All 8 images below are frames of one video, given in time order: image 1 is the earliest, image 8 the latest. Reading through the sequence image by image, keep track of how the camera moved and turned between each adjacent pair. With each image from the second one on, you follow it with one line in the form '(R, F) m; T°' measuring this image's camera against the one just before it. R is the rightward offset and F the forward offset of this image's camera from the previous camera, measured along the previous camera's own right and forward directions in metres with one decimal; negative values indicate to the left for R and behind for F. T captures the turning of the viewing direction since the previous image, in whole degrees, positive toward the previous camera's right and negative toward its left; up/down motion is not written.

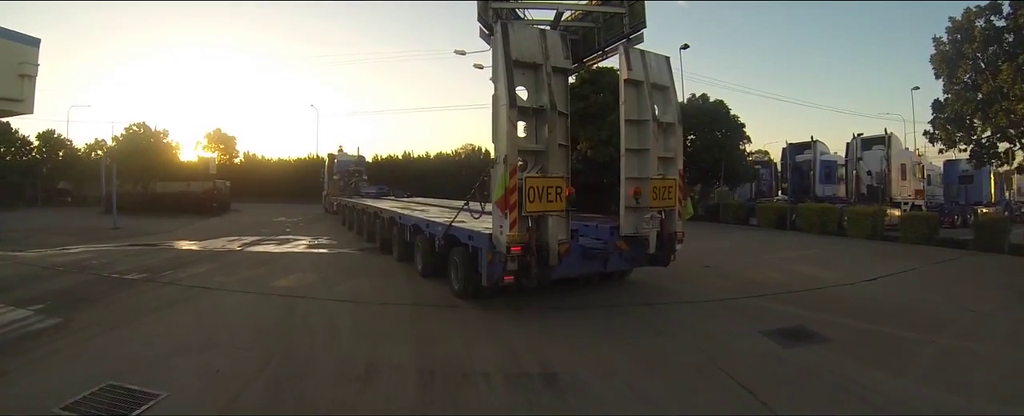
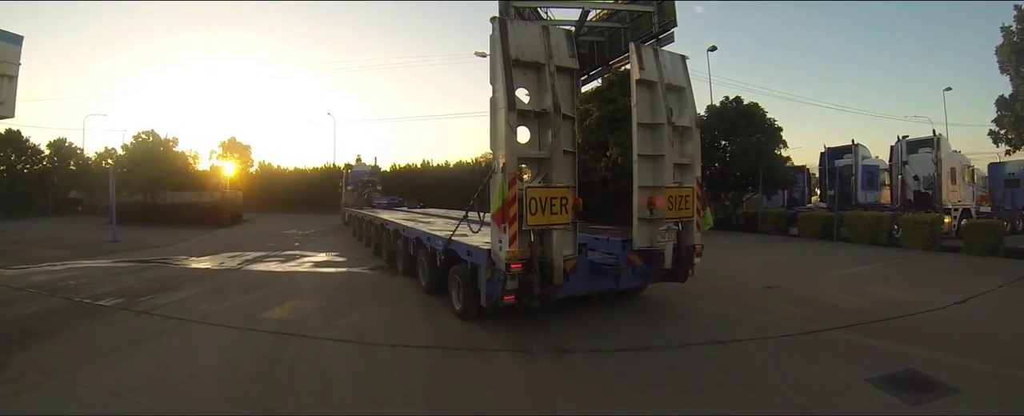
(-0.2, +1.5) m; -2°
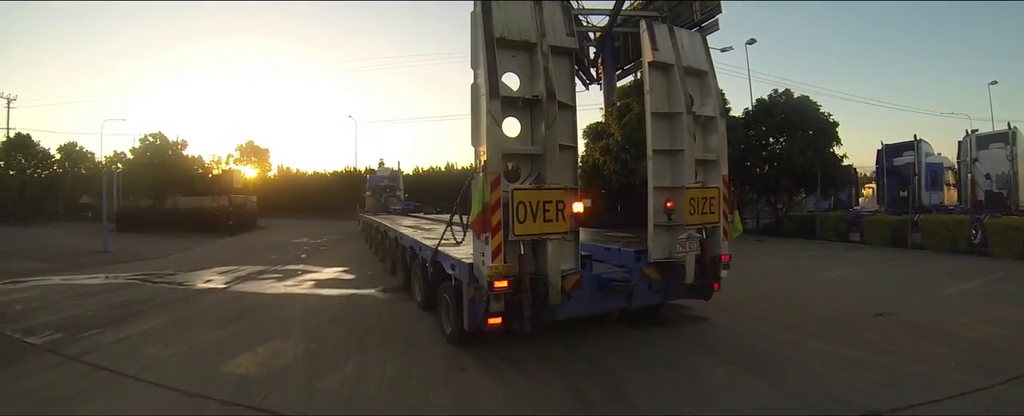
(-0.3, +2.1) m; -2°
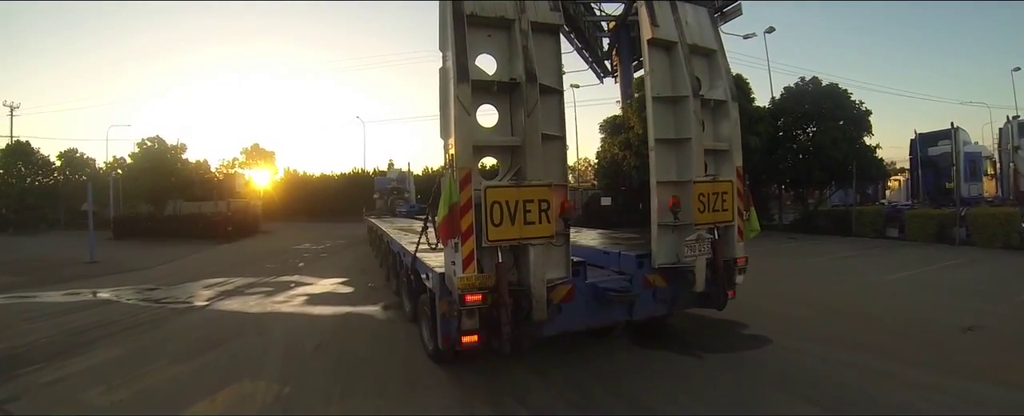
(-0.1, +1.2) m; -1°
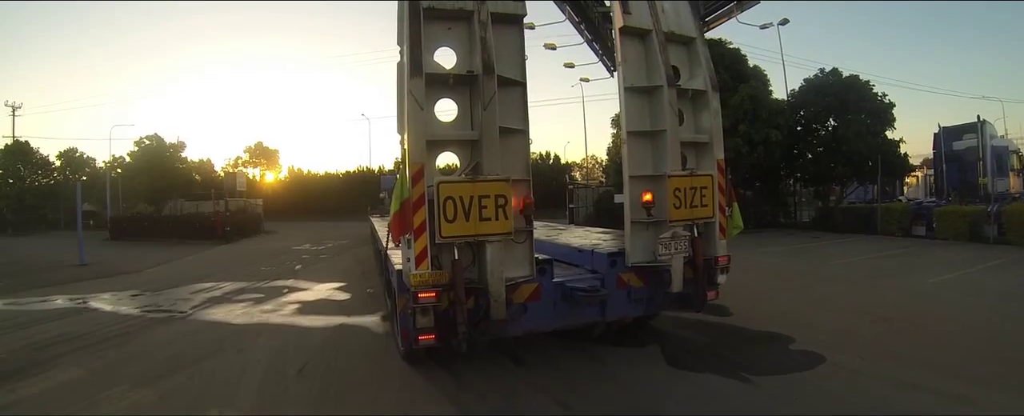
(-0.1, +0.8) m; -1°
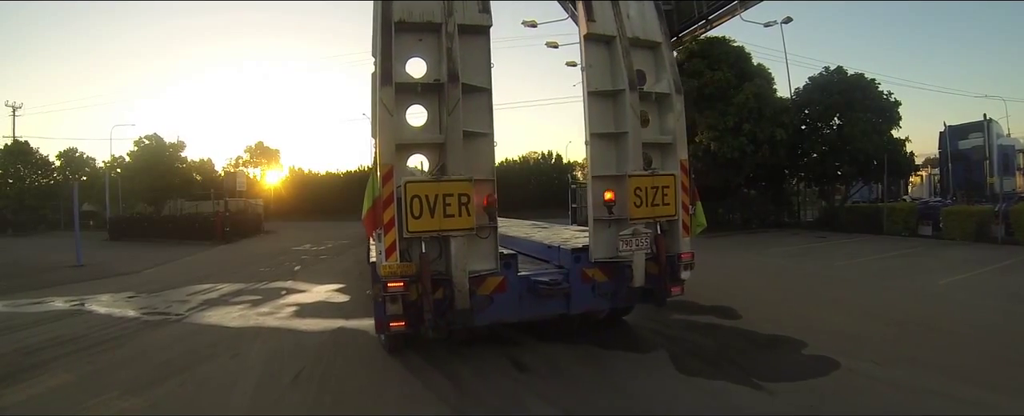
(0.0, +0.2) m; 0°
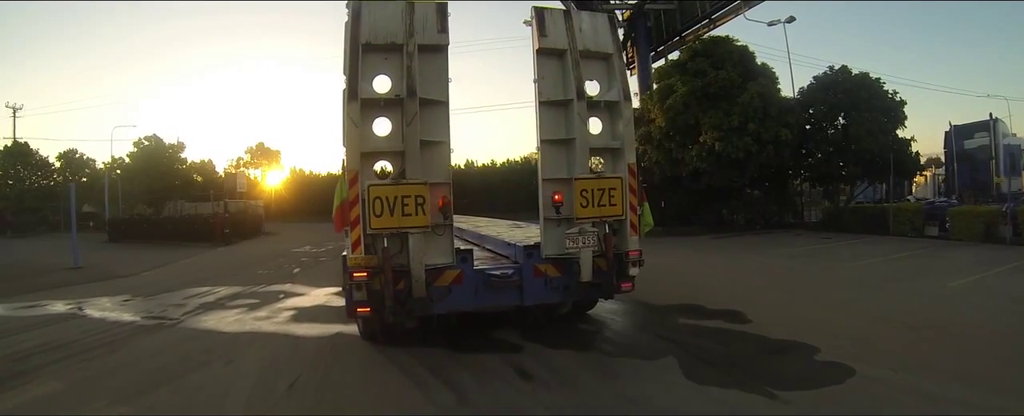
(0.0, +0.2) m; 0°
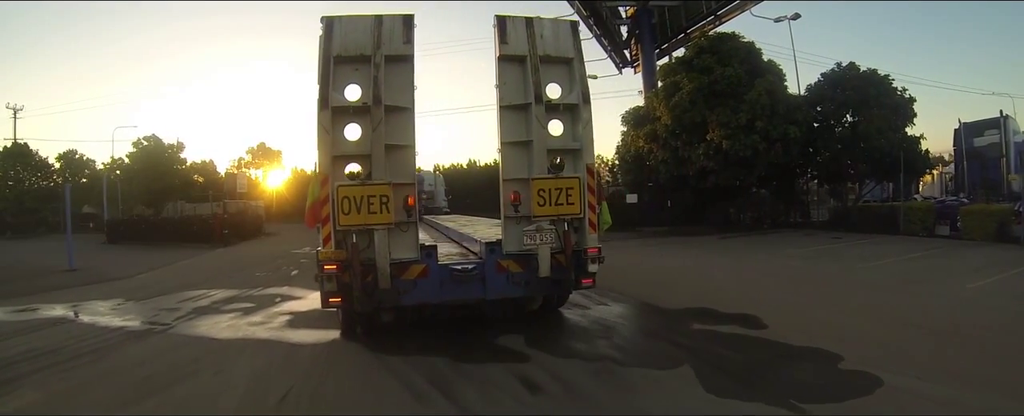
(0.0, +0.3) m; 0°
